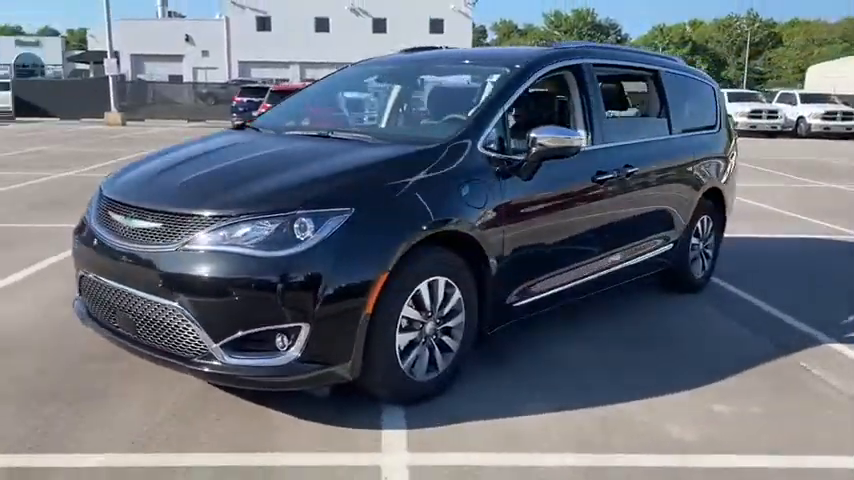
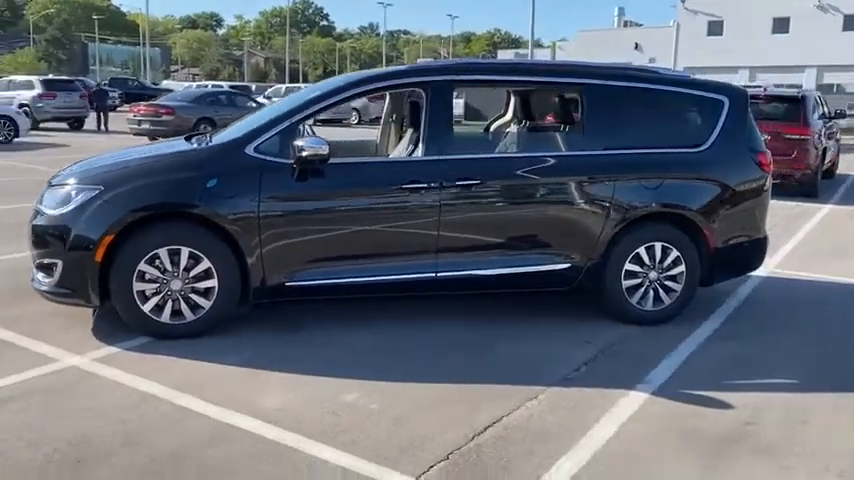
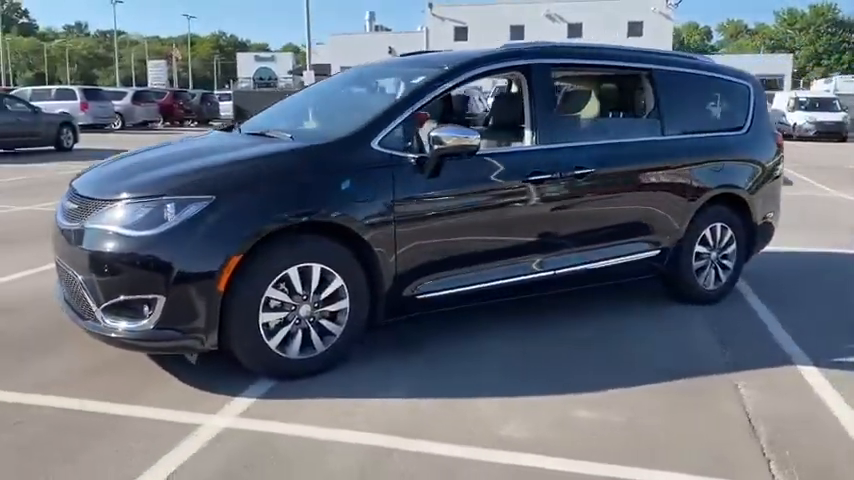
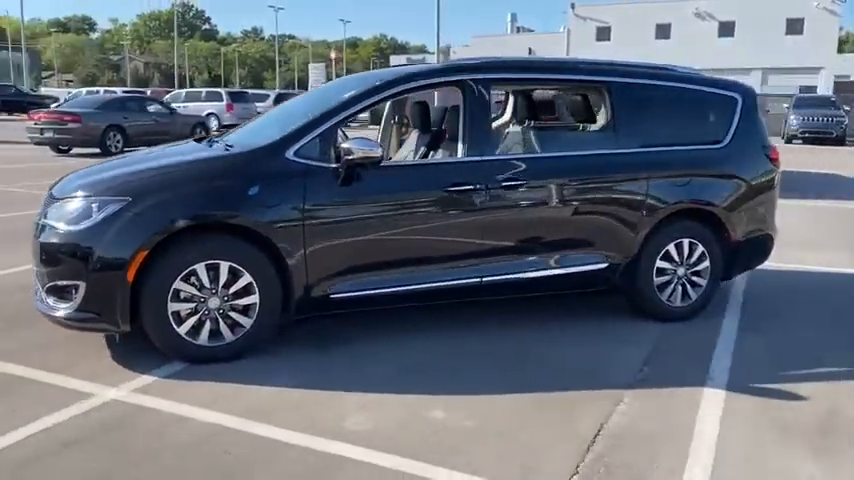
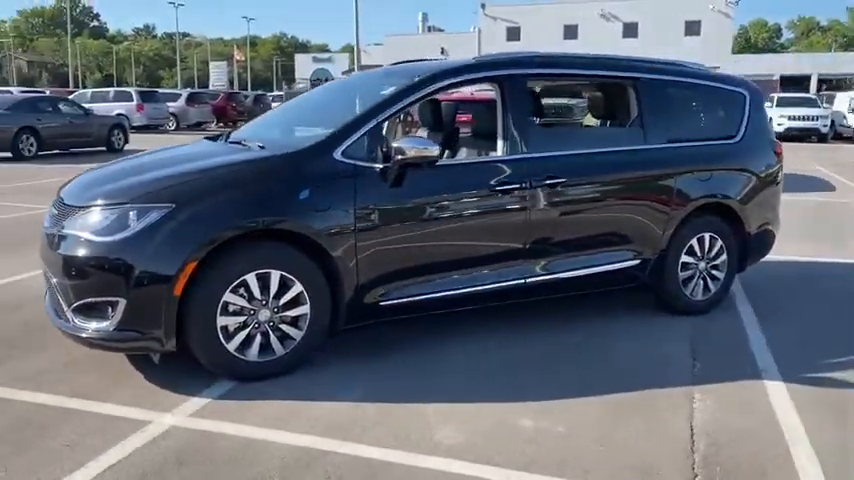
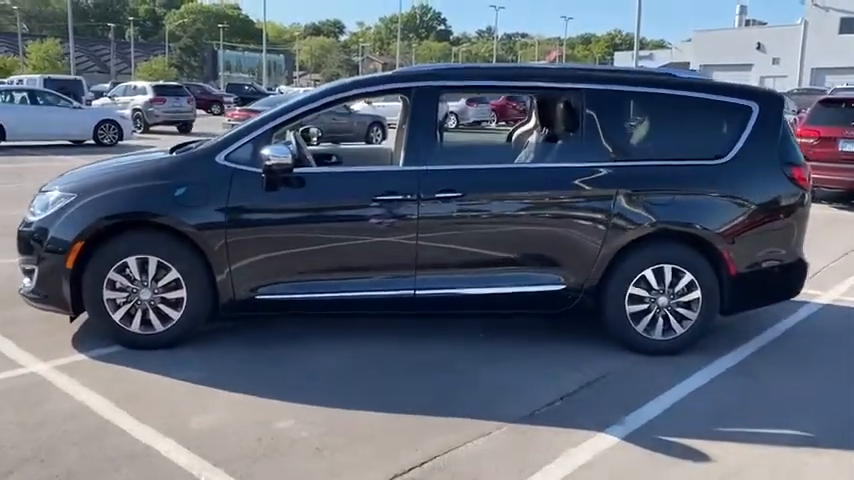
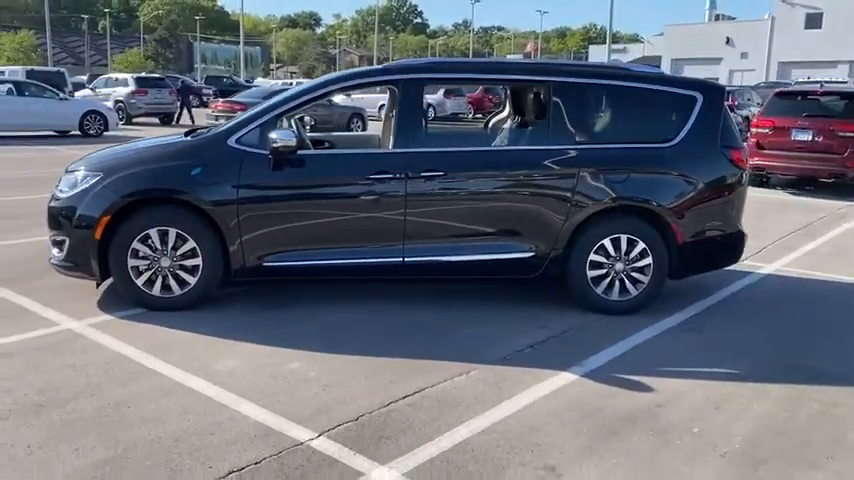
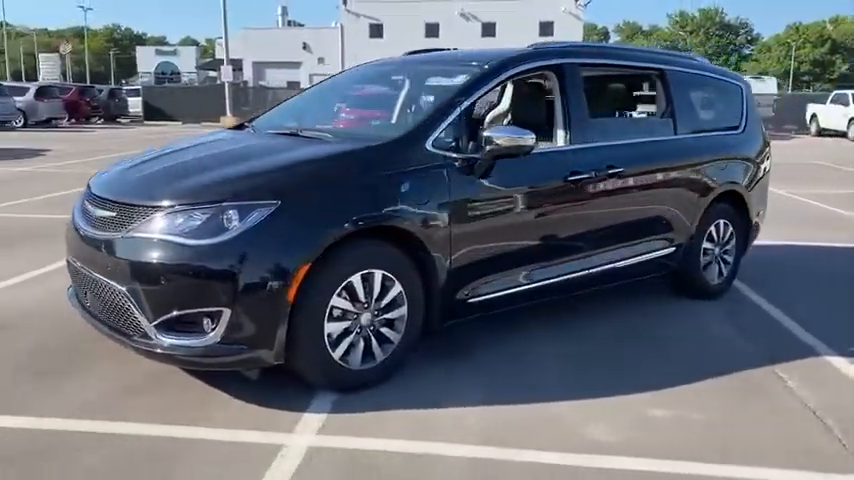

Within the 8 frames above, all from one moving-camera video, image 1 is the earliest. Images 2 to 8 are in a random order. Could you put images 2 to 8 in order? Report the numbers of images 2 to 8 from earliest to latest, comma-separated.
8, 3, 5, 4, 2, 7, 6
